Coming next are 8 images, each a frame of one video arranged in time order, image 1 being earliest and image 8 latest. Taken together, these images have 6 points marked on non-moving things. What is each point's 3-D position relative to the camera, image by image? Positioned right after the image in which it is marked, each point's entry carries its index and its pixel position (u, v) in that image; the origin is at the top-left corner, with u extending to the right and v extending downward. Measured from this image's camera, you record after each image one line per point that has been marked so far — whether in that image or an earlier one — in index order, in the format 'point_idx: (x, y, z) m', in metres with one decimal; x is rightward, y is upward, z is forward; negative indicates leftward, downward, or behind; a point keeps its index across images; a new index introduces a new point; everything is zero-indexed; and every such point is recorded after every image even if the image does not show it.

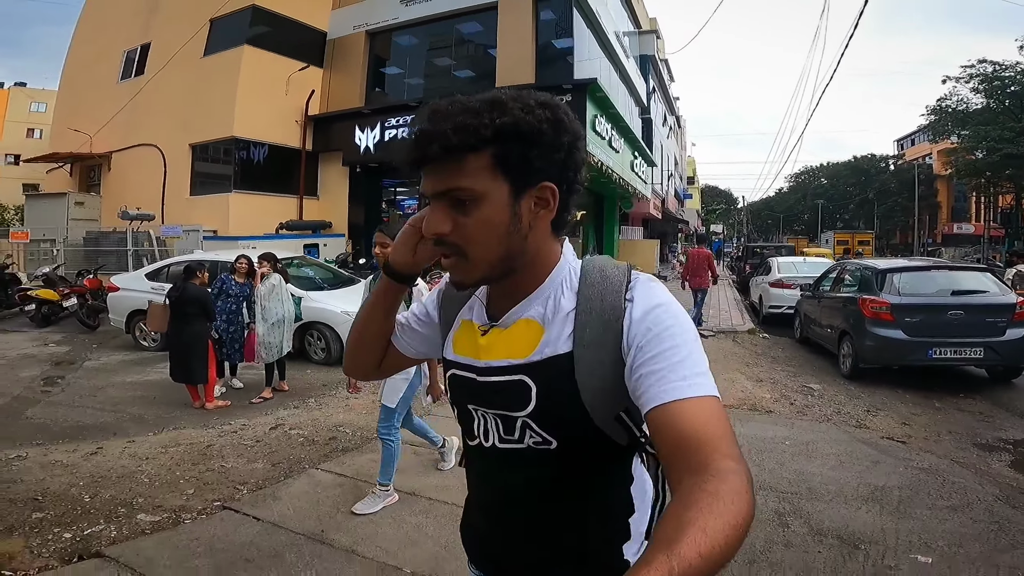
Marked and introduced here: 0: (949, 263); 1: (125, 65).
0: (+4.3, +0.3, +5.8) m
1: (-9.4, +5.6, +14.2) m
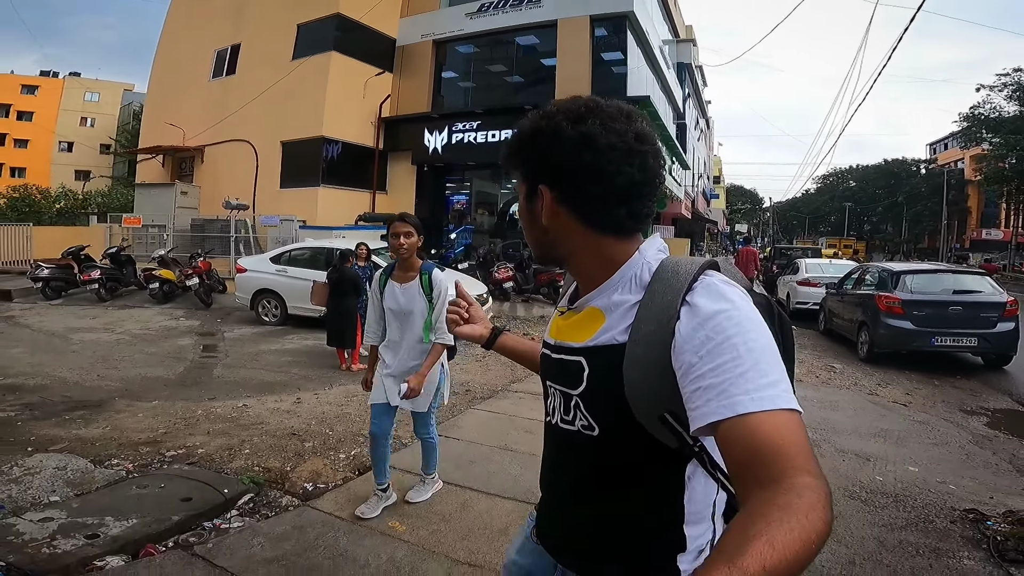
0: (+5.3, +0.2, +7.0) m
1: (-8.0, +6.1, +15.8) m
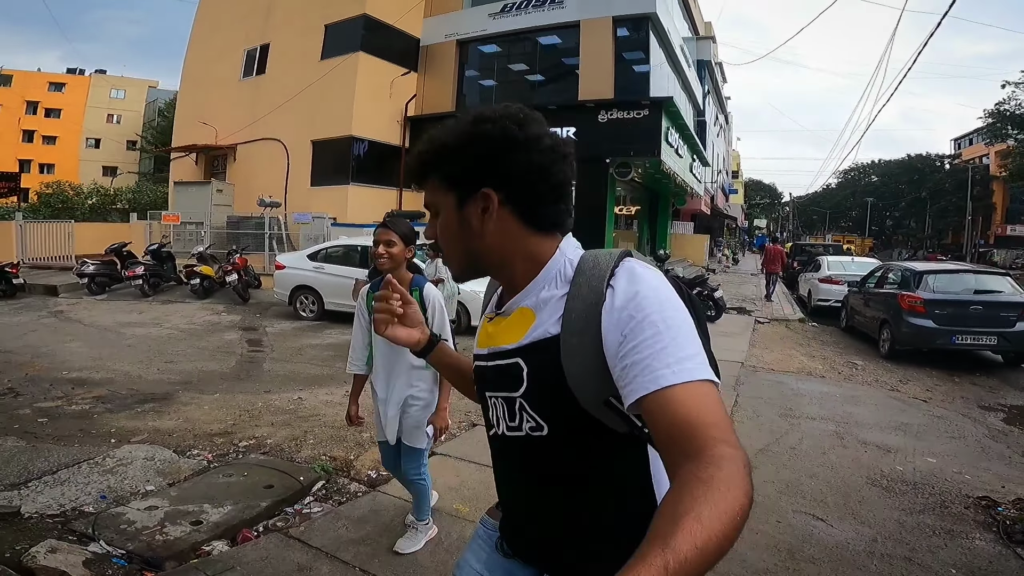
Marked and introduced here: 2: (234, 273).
0: (+5.7, +0.2, +7.2) m
1: (-7.4, +6.2, +16.2) m
2: (-5.4, +0.3, +11.4) m
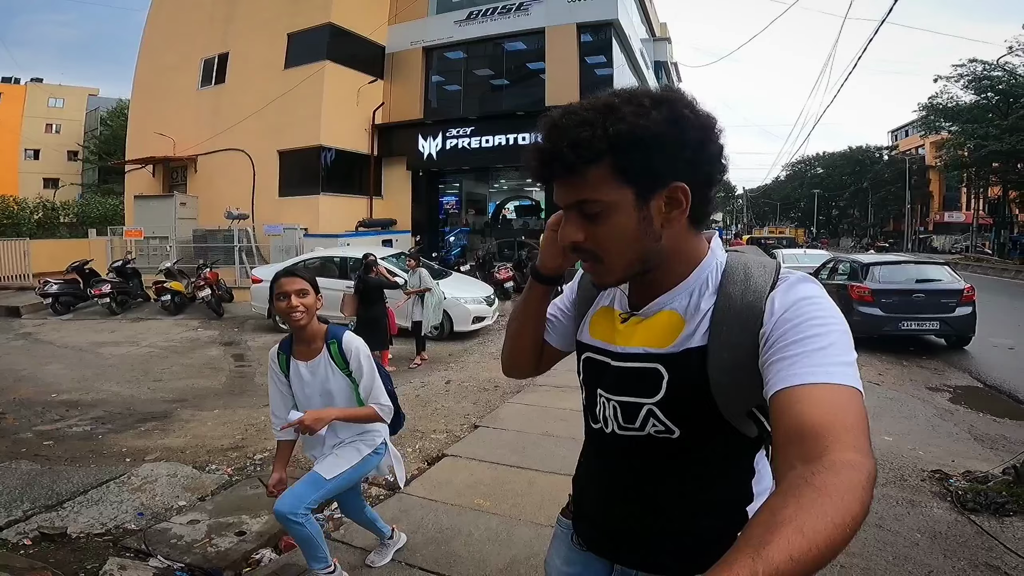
0: (+5.4, +0.4, +7.8) m
1: (-8.4, +5.9, +16.0) m
2: (-5.9, 0.0, +11.3) m
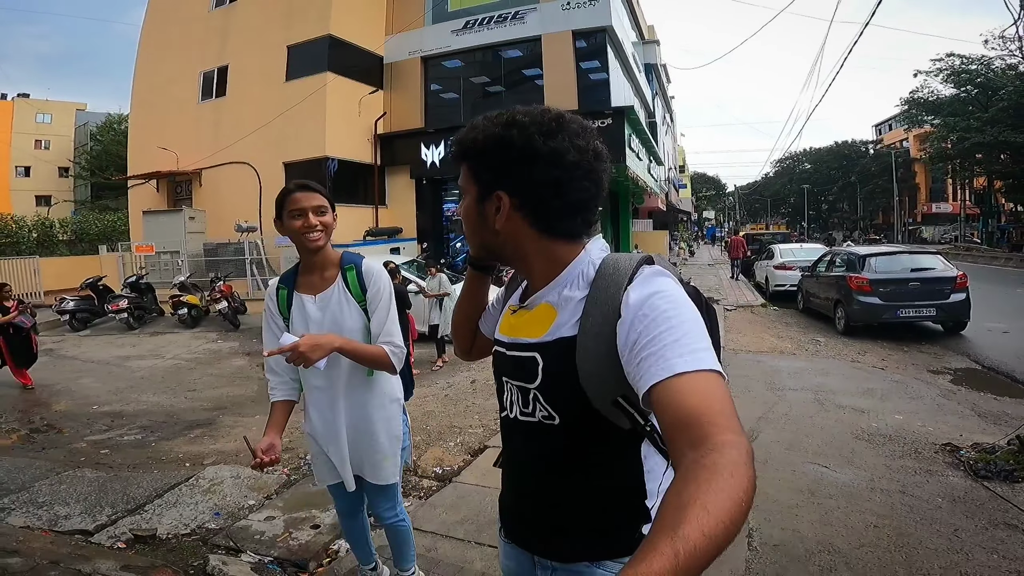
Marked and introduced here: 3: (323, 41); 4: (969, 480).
0: (+5.6, +0.5, +8.2) m
1: (-8.4, +5.5, +16.2) m
2: (-5.7, -0.2, +11.6) m
3: (-4.5, +5.9, +14.1) m
4: (+3.0, -1.3, +3.9) m
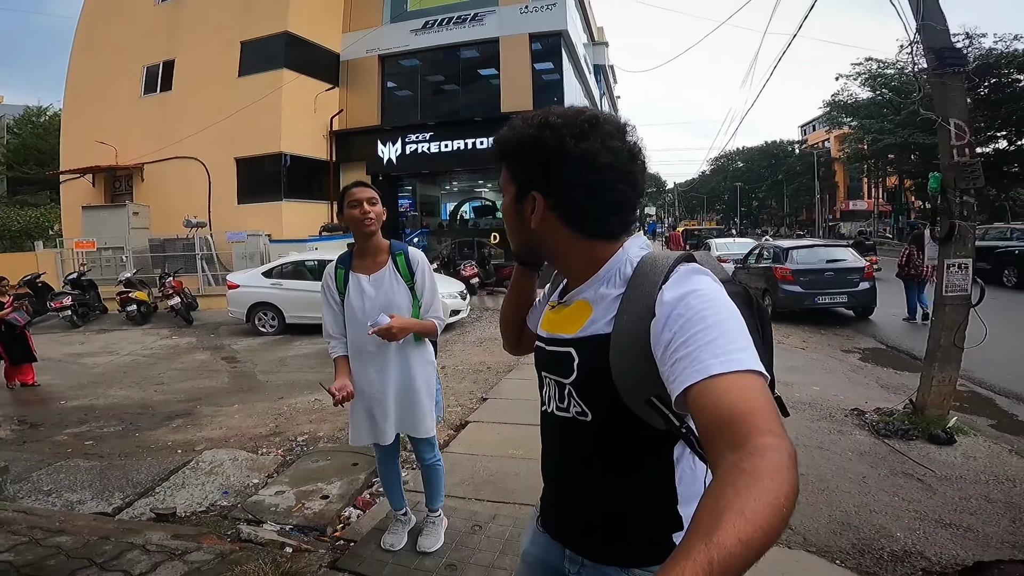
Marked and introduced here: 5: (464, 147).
0: (+5.1, +0.7, +9.2) m
1: (-9.8, +5.6, +15.8) m
2: (-6.6, -0.2, +11.4) m
3: (-5.7, +6.0, +14.0) m
4: (+2.8, -1.1, +4.6) m
5: (-1.1, +3.5, +14.5) m
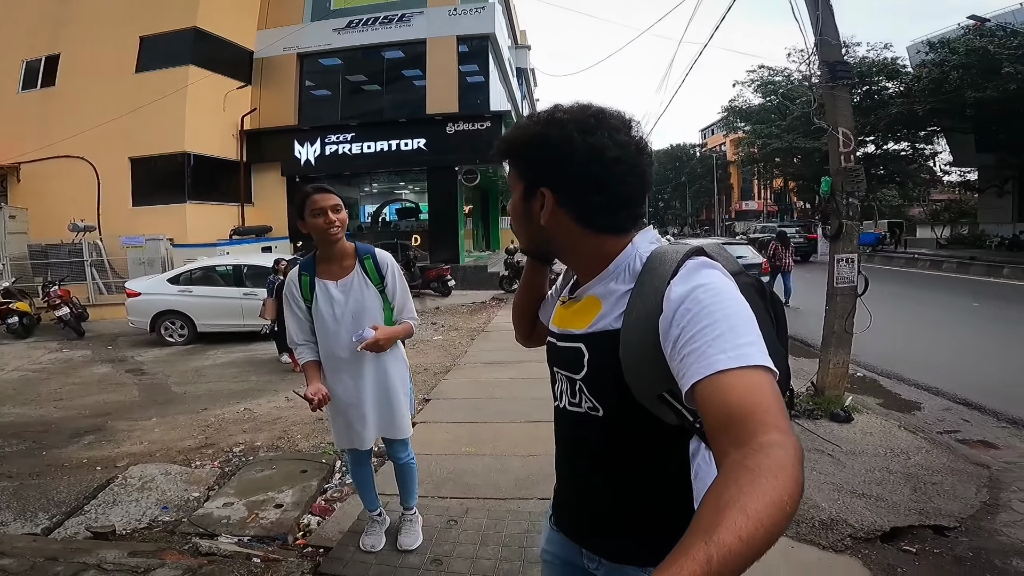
0: (+3.9, +0.8, +9.9) m
1: (-11.8, +5.3, +14.3) m
2: (-7.9, -0.3, +10.4) m
3: (-7.5, +5.8, +13.2) m
4: (+2.4, -1.1, +5.1) m
5: (-3.1, +3.4, +14.3) m
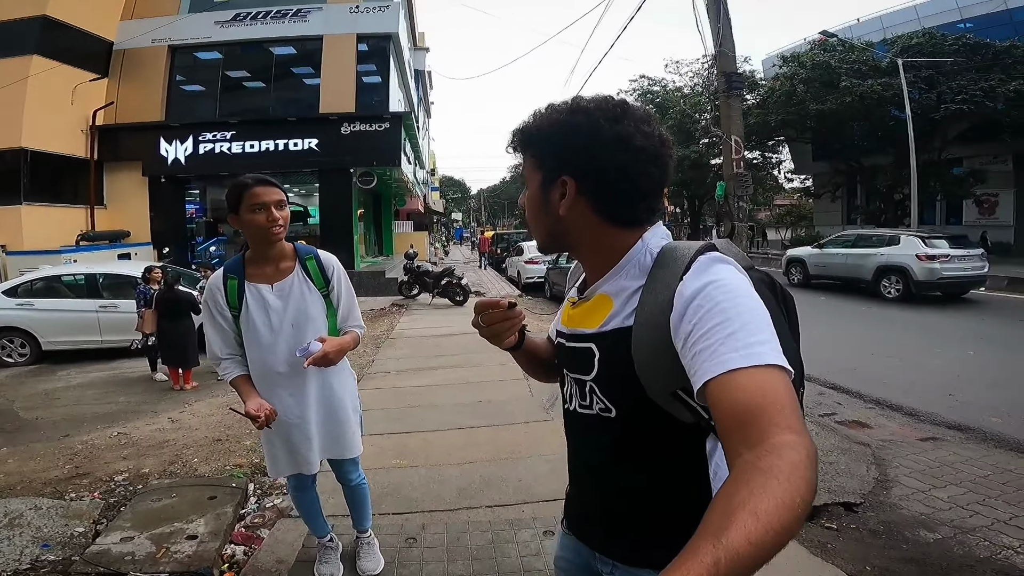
0: (+2.2, +0.8, +10.5) m
1: (-14.2, +5.0, +11.7) m
2: (-9.4, -0.6, +8.7) m
3: (-9.7, +5.5, +11.5) m
4: (+1.7, -1.1, +5.4) m
5: (-5.5, +3.2, +13.4) m
